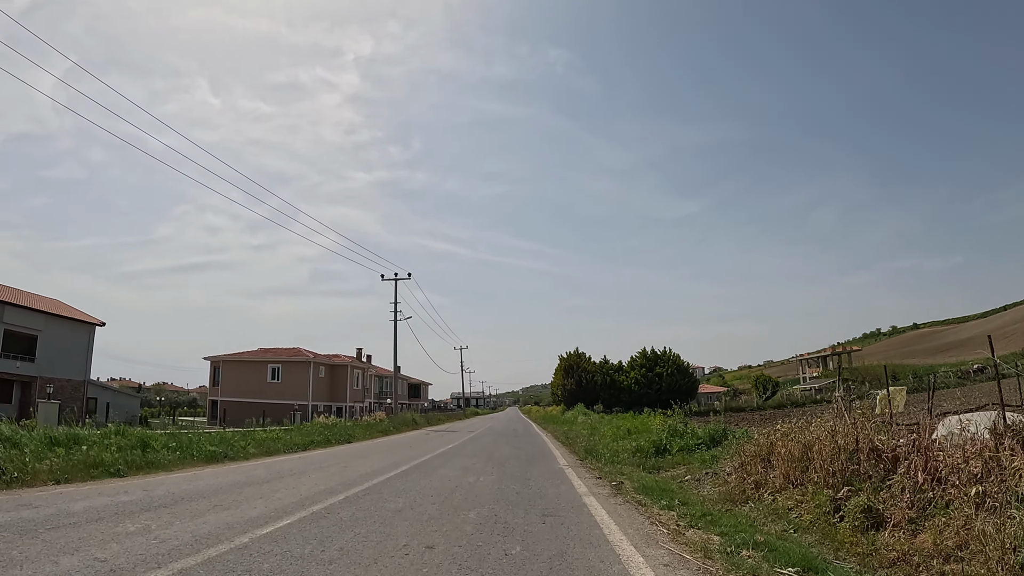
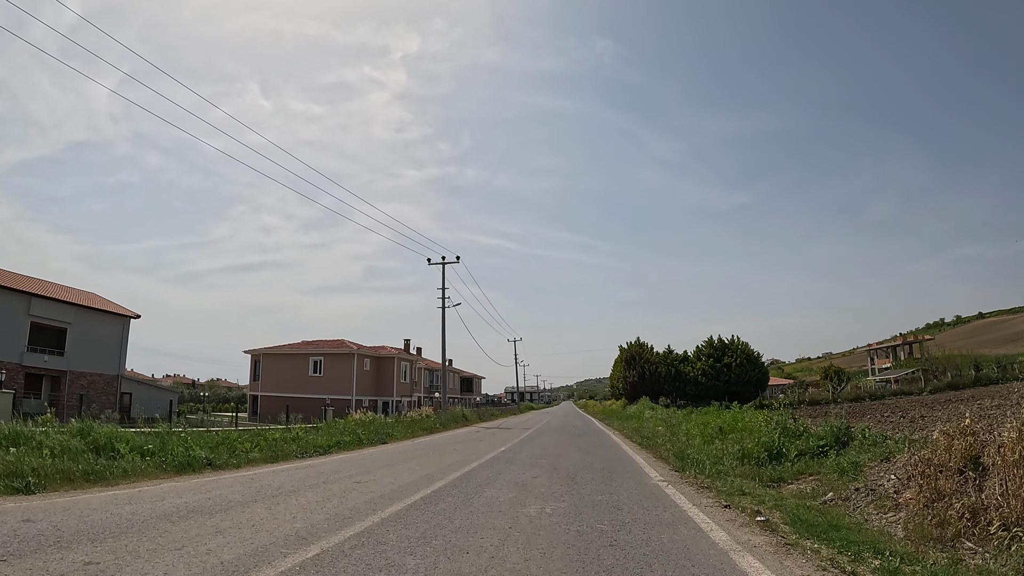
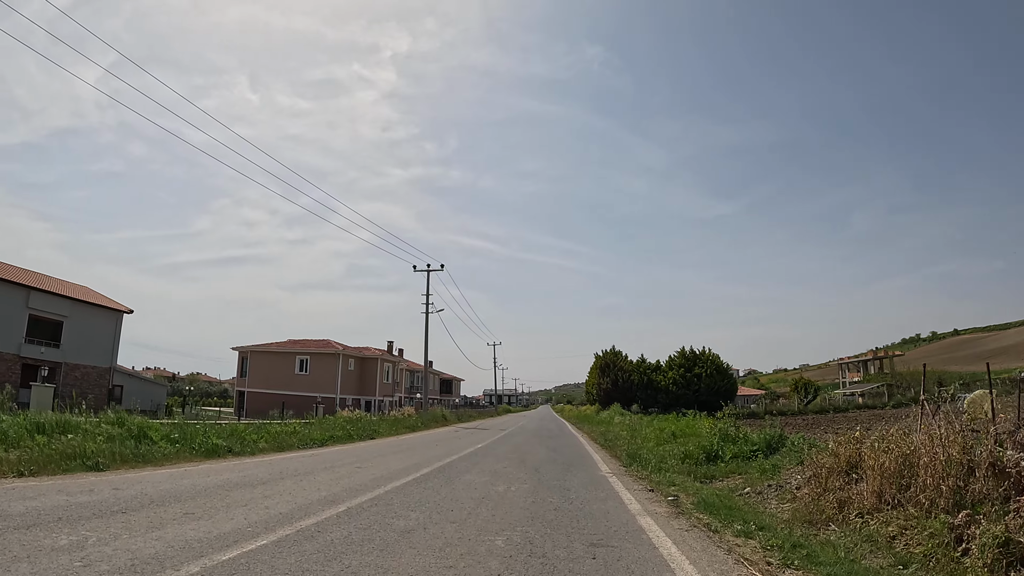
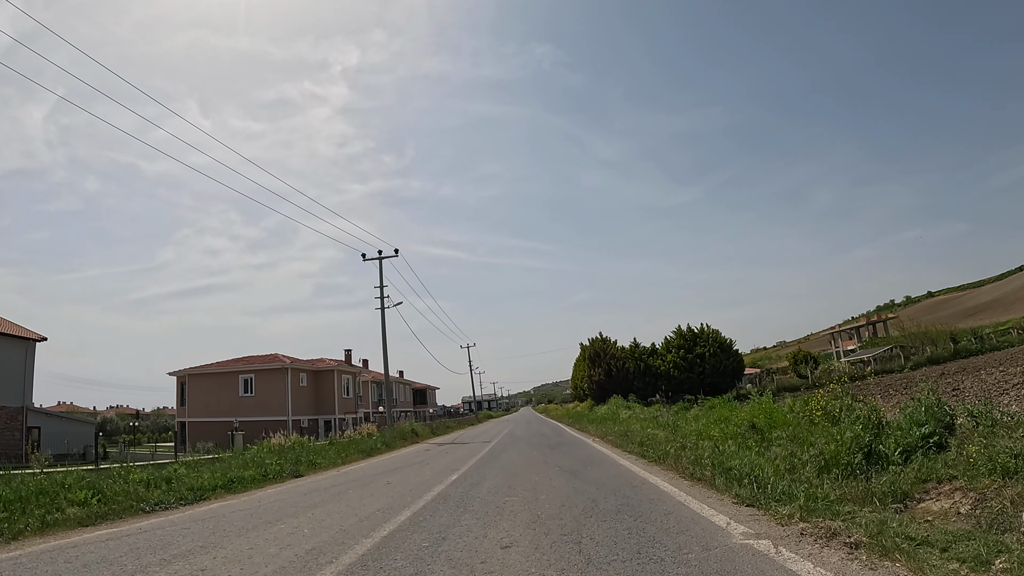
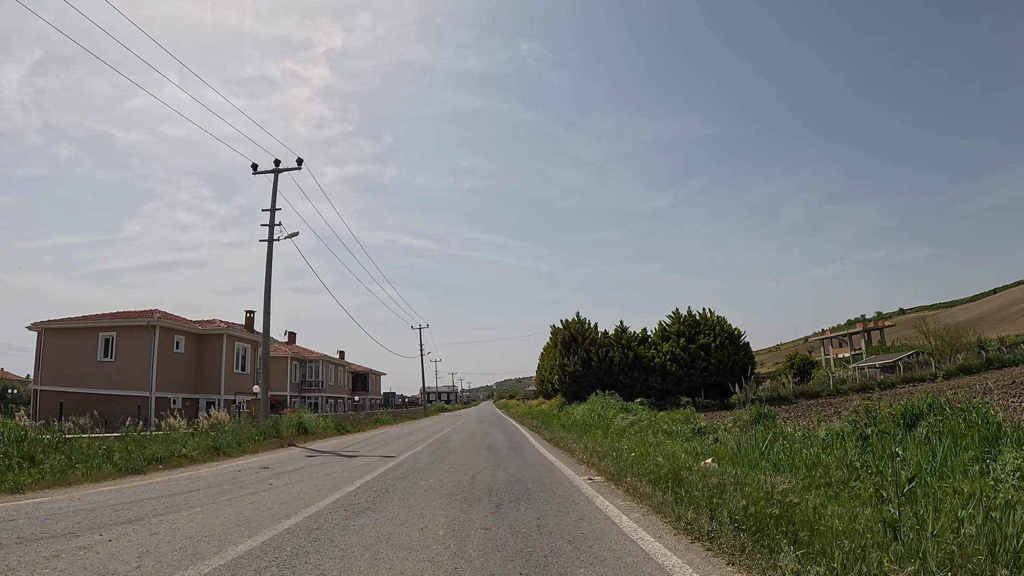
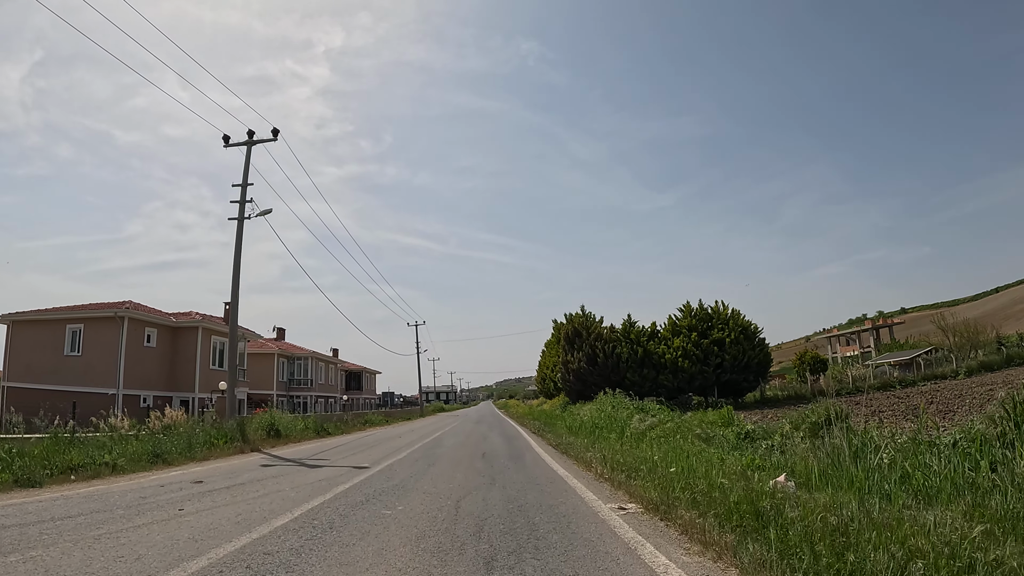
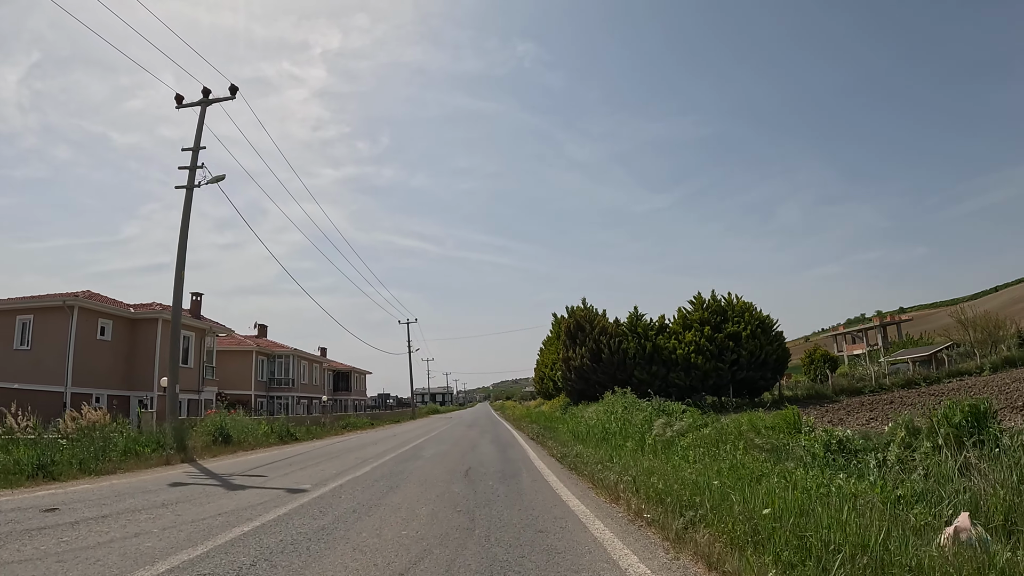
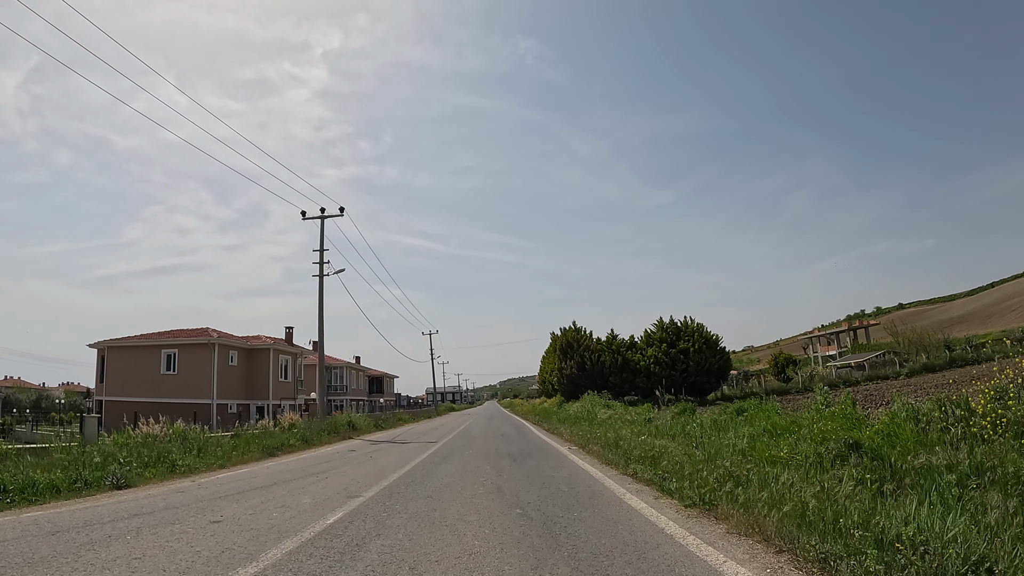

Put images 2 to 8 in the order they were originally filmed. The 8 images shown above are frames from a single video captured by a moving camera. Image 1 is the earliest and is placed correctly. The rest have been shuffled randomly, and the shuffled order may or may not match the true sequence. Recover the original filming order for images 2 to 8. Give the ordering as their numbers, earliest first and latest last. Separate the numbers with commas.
3, 2, 4, 8, 5, 6, 7
